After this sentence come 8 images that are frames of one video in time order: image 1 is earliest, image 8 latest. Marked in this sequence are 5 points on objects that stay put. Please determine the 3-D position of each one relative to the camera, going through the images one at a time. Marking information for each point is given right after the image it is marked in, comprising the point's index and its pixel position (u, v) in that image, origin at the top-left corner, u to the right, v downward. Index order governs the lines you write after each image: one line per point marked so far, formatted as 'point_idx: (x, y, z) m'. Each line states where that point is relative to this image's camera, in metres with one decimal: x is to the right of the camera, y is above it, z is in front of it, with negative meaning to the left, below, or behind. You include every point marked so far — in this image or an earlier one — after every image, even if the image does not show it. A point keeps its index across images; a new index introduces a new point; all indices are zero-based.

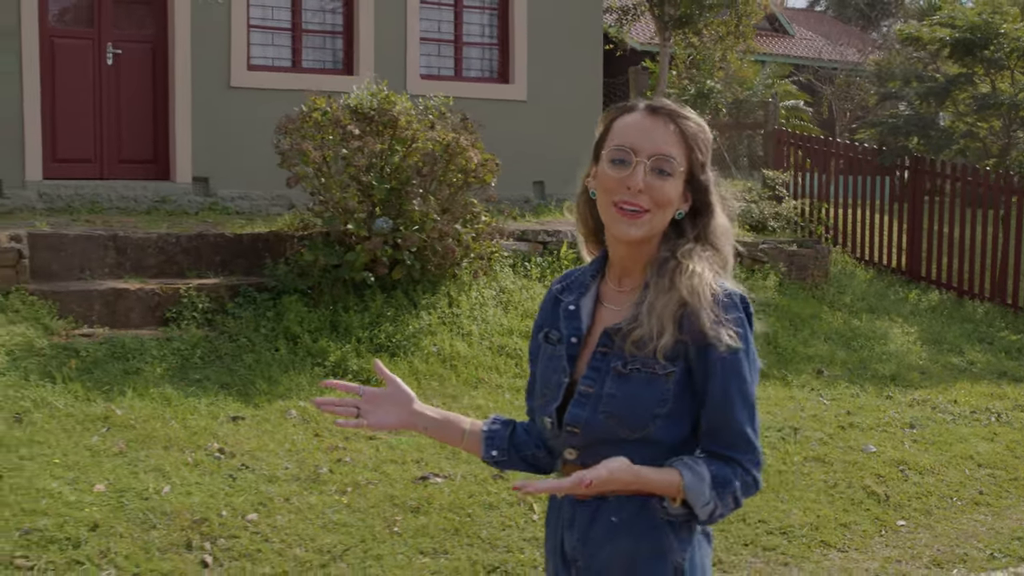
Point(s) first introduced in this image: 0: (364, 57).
0: (-1.2, +1.8, +9.9) m
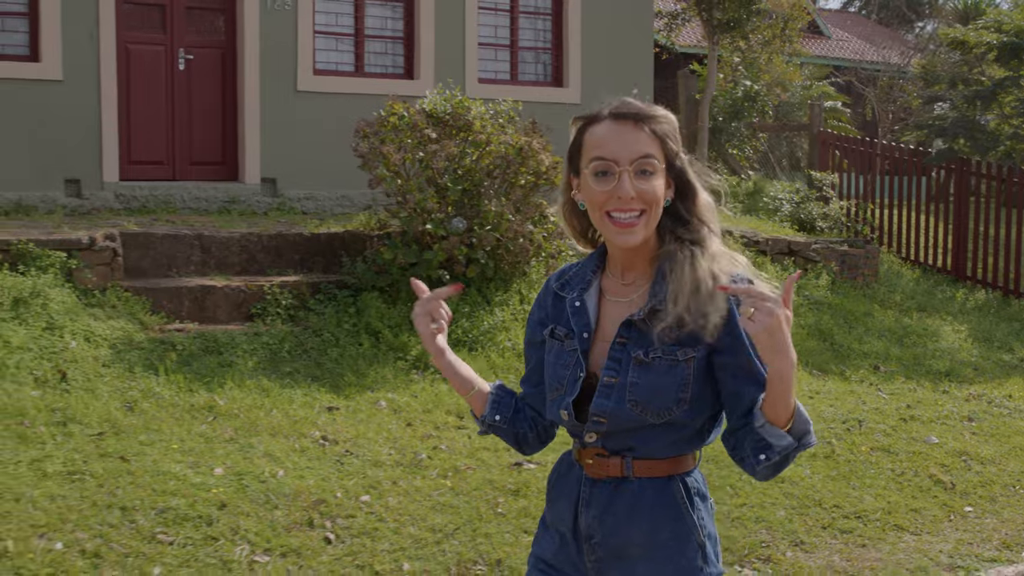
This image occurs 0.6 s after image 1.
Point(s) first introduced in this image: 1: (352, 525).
0: (-0.7, +1.8, +10.2) m
1: (-0.5, -0.8, +4.5) m
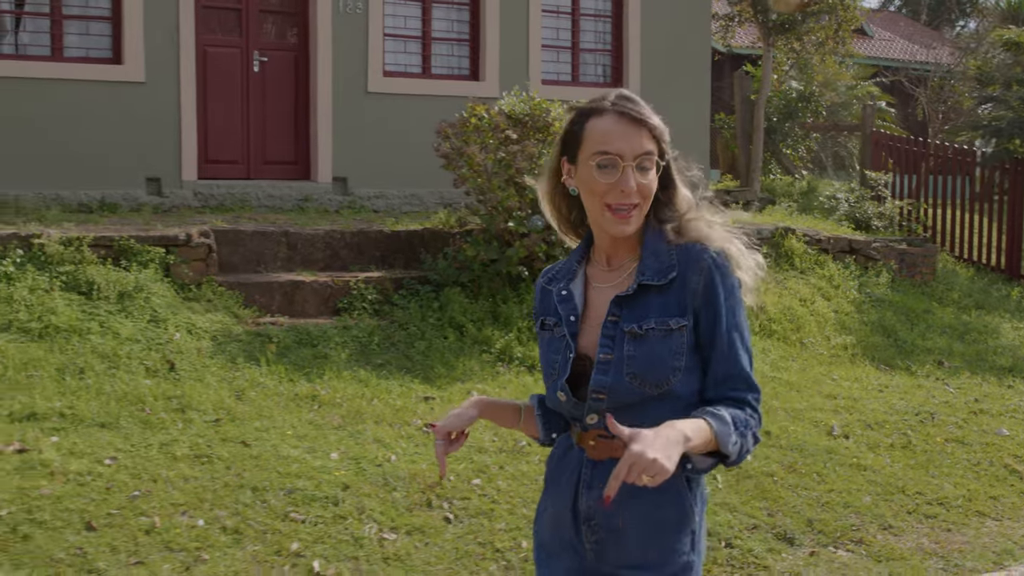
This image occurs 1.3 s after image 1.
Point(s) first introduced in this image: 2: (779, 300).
0: (-0.2, +1.9, +10.5) m
1: (-0.1, -0.8, +4.7) m
2: (+1.8, -0.1, +8.2) m
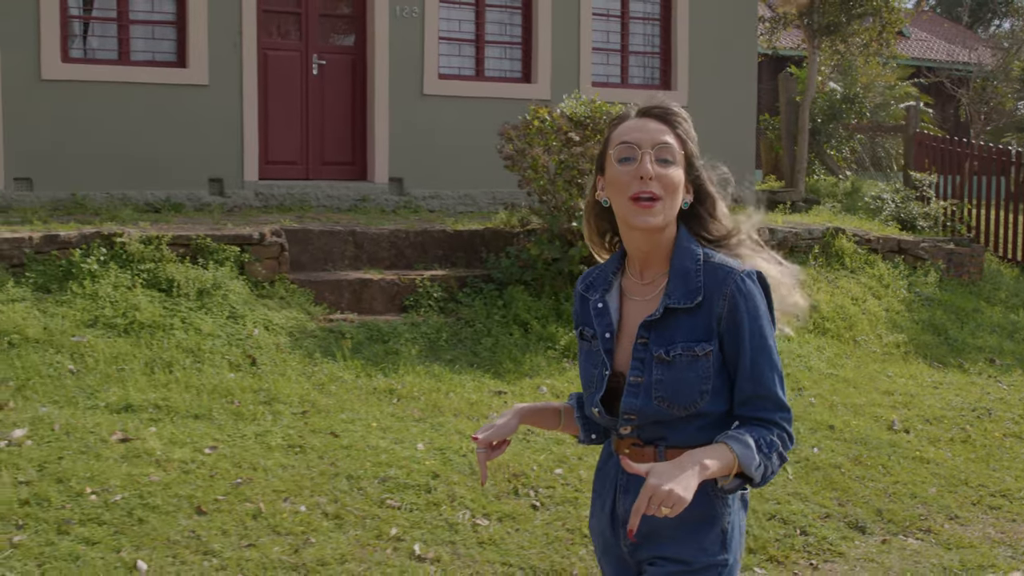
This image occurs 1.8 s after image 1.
0: (+0.3, +1.9, +10.7) m
1: (+0.2, -0.8, +5.0) m
2: (+2.1, -0.1, +8.3) m
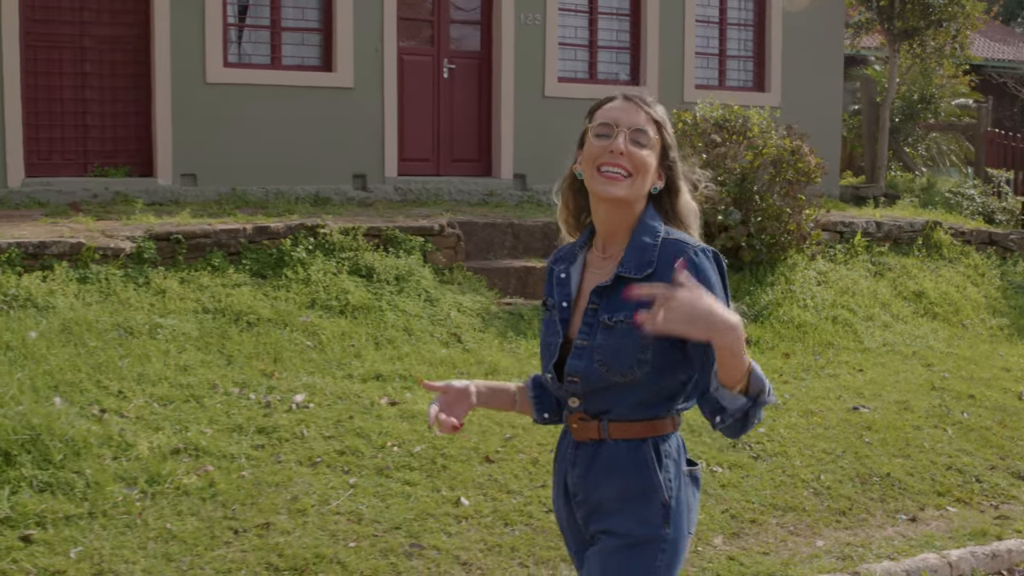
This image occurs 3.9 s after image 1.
0: (+1.3, +2.0, +11.6) m
1: (+1.2, -0.8, +5.9) m
2: (+3.2, 0.0, +9.3) m
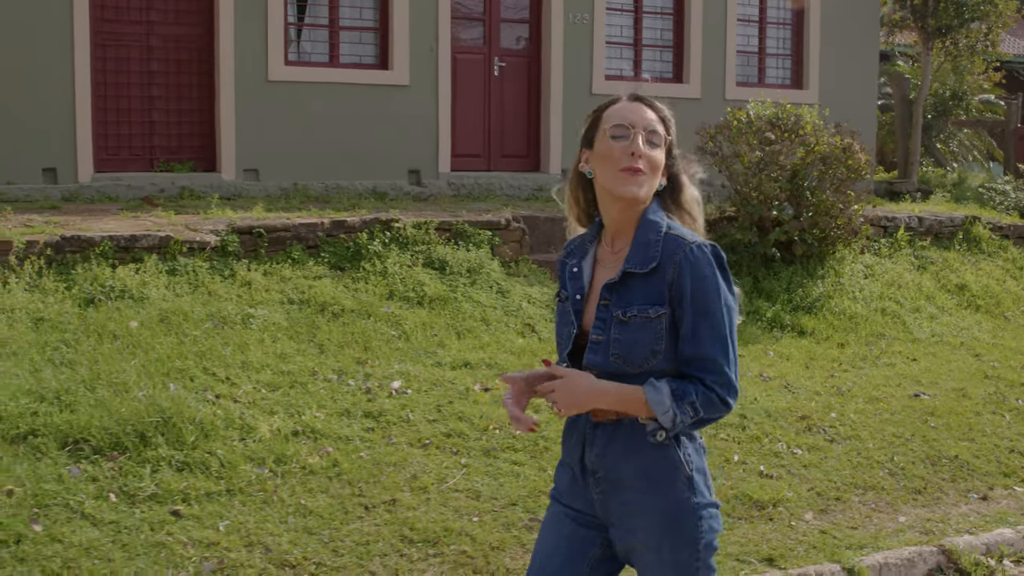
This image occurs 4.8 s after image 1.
0: (+1.7, +2.1, +11.9) m
1: (+1.7, -0.7, +6.3) m
2: (+3.6, +0.1, +9.6) m
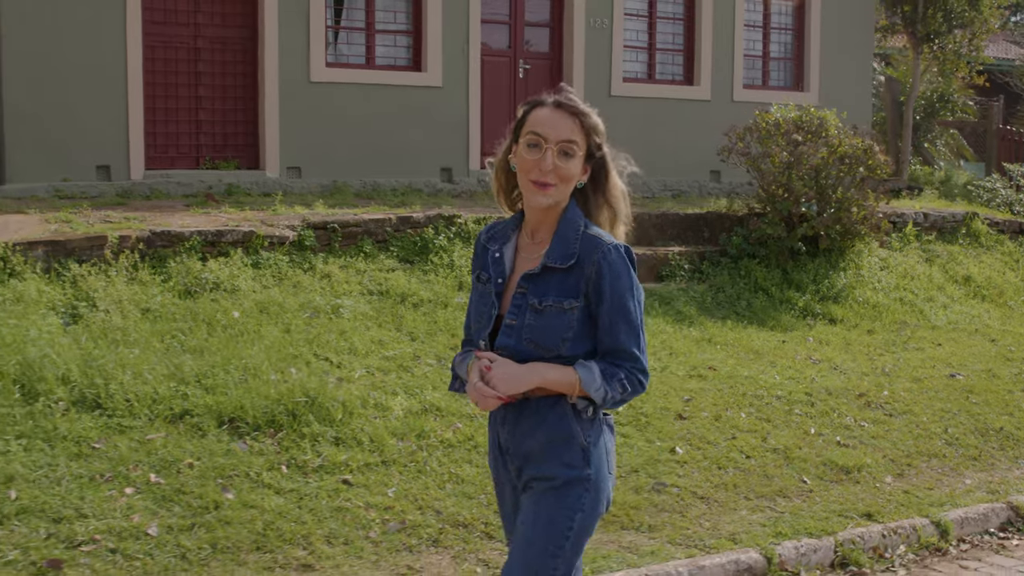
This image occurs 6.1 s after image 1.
0: (+1.9, +2.2, +12.6) m
1: (+2.2, -0.7, +7.0) m
2: (+3.9, +0.2, +10.5) m
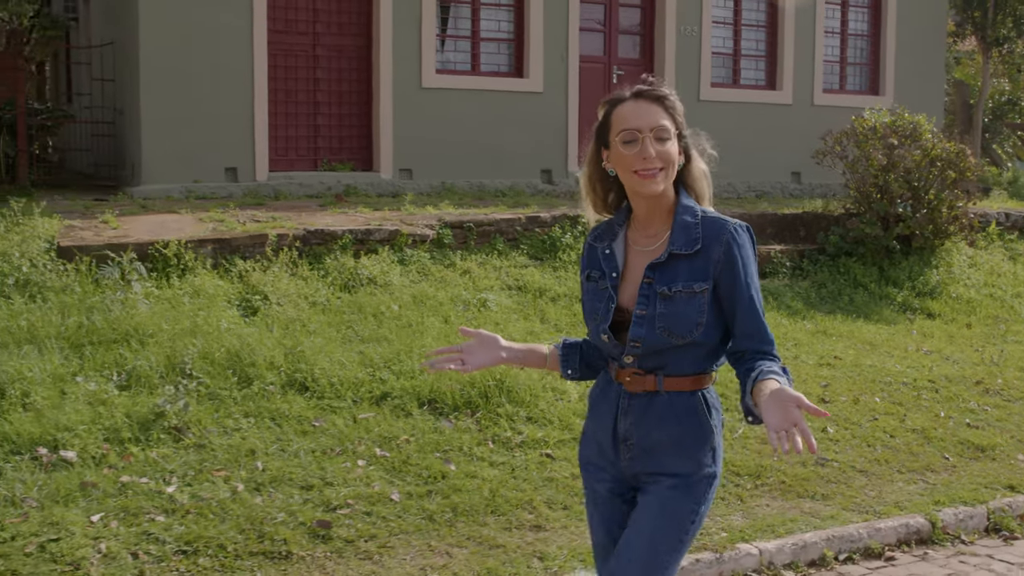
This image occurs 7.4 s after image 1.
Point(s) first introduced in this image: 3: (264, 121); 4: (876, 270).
0: (+2.9, +2.2, +13.3) m
1: (+3.1, -0.6, +7.7) m
2: (+4.9, +0.2, +11.1) m
3: (-2.3, +1.5, +11.6) m
4: (+3.0, +0.2, +10.3) m
